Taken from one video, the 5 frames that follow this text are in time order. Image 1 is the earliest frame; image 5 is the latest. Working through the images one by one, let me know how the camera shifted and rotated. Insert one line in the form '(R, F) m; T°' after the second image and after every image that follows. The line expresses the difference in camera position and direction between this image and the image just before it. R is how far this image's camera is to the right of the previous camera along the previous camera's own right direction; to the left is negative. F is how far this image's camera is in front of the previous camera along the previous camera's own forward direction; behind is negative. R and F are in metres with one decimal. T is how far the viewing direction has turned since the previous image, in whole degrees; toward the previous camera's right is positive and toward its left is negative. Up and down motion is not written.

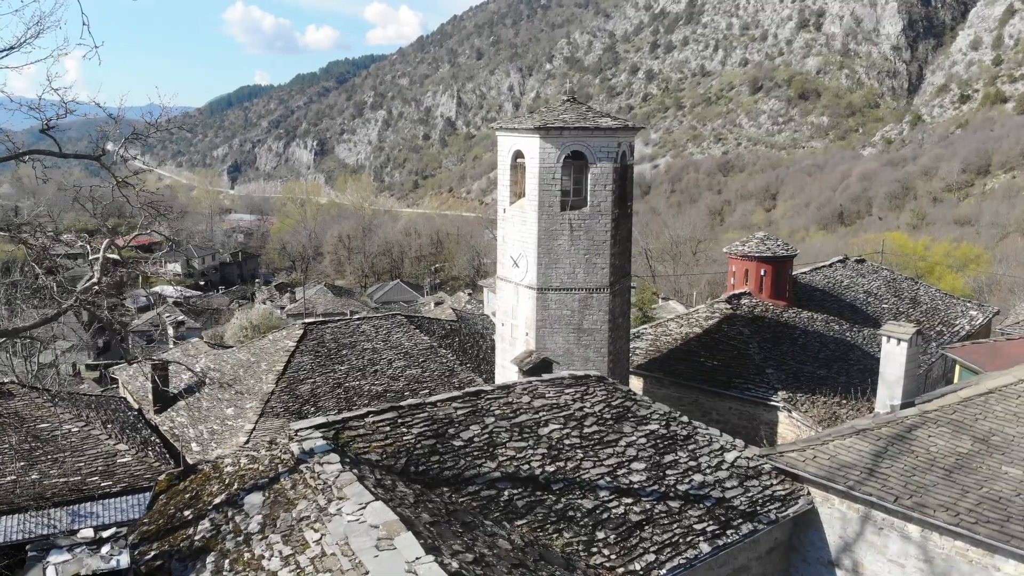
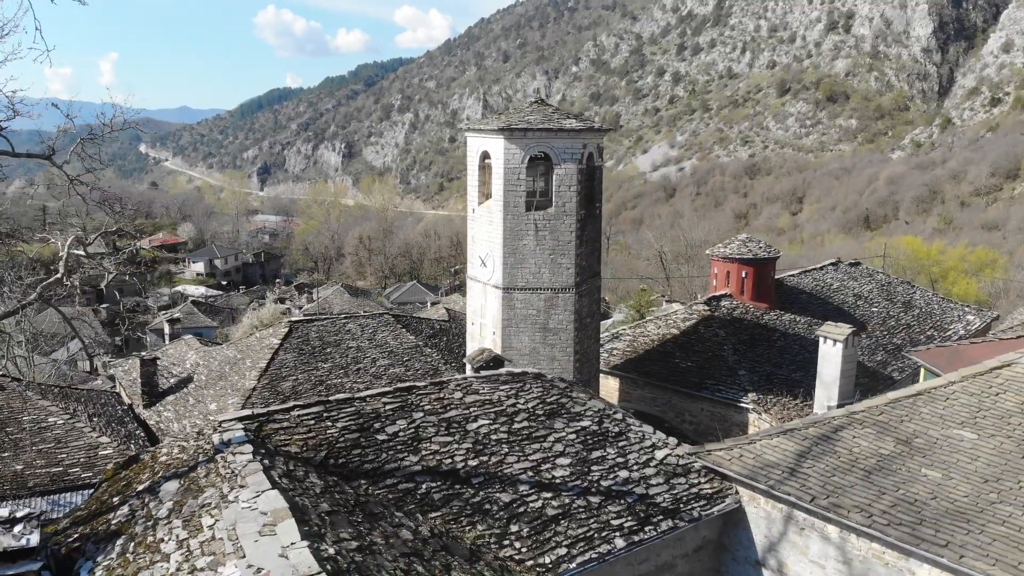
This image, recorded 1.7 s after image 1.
(+0.8, -0.1) m; -2°
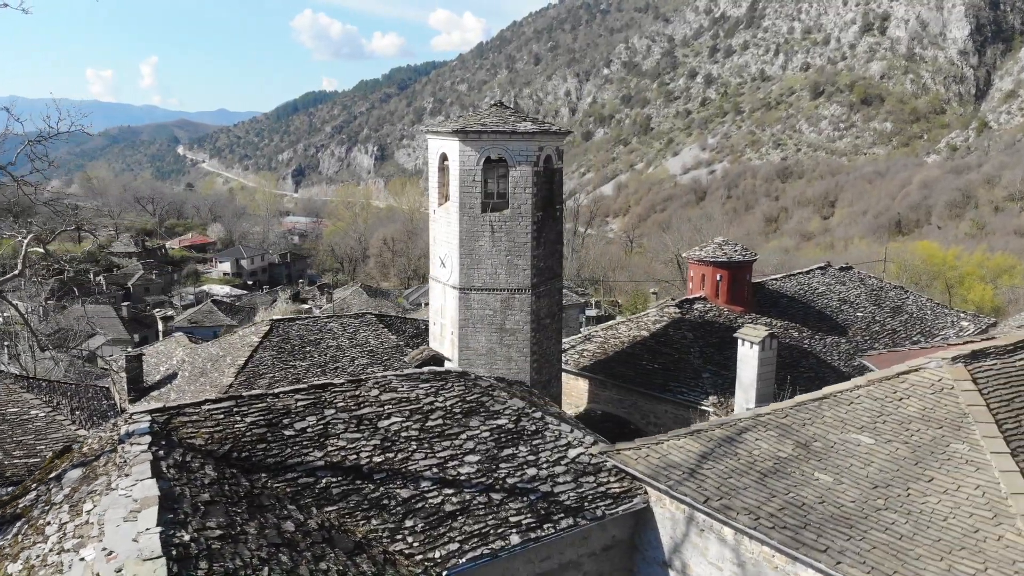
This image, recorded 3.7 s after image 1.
(+1.0, -0.1) m; -2°
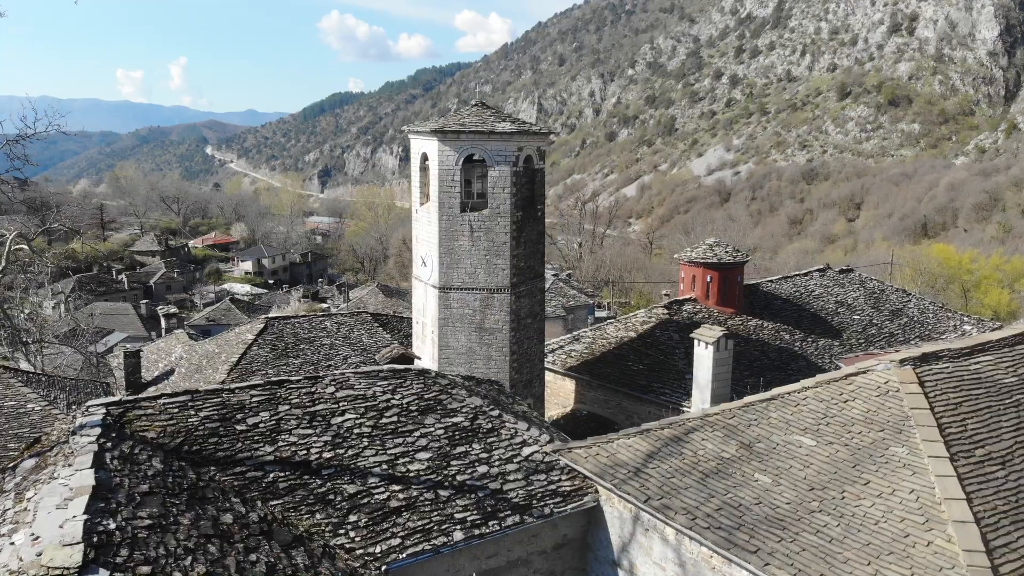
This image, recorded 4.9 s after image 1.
(+0.6, 0.0) m; -2°
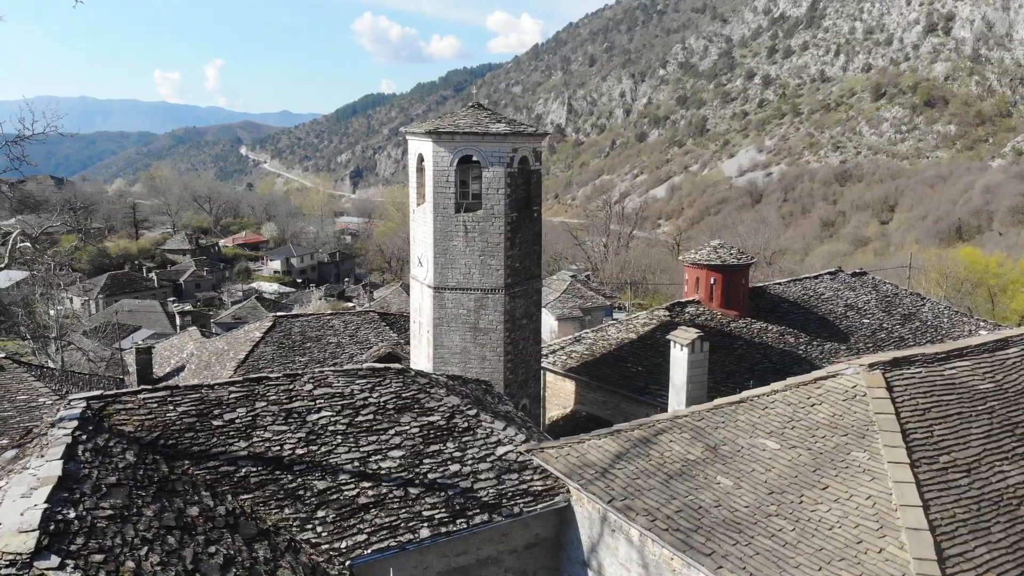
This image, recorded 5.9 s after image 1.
(+0.5, 0.0) m; -2°
